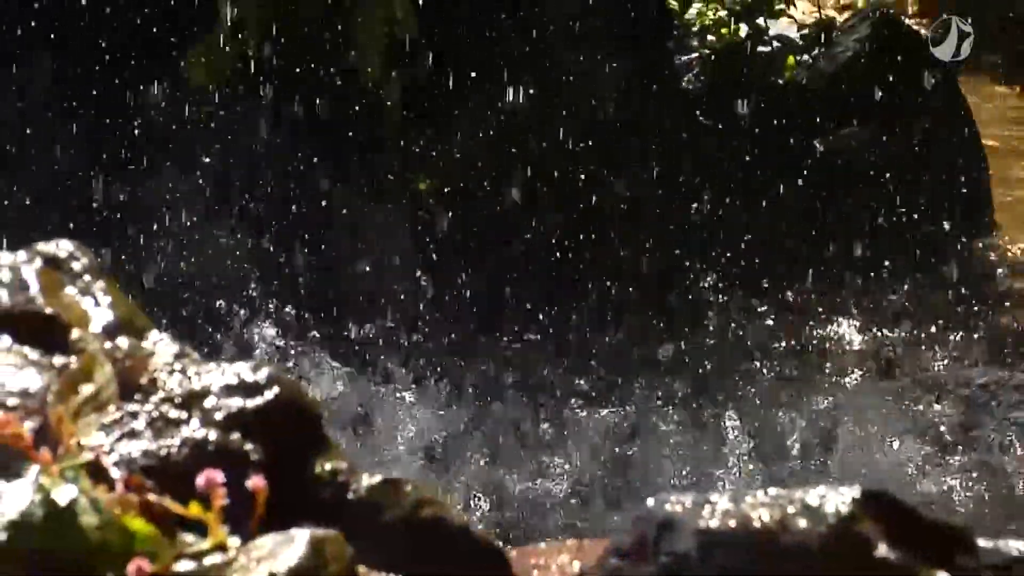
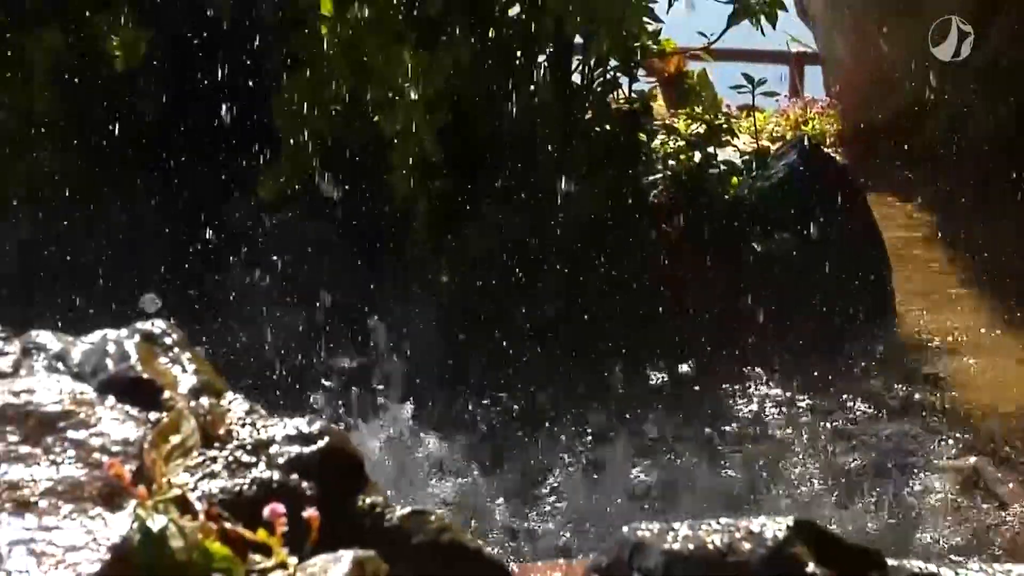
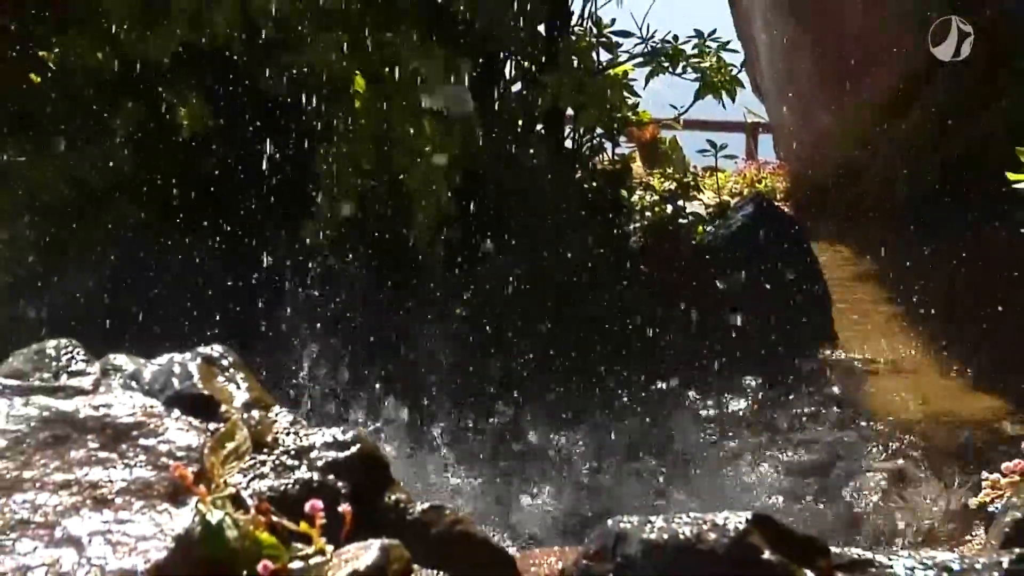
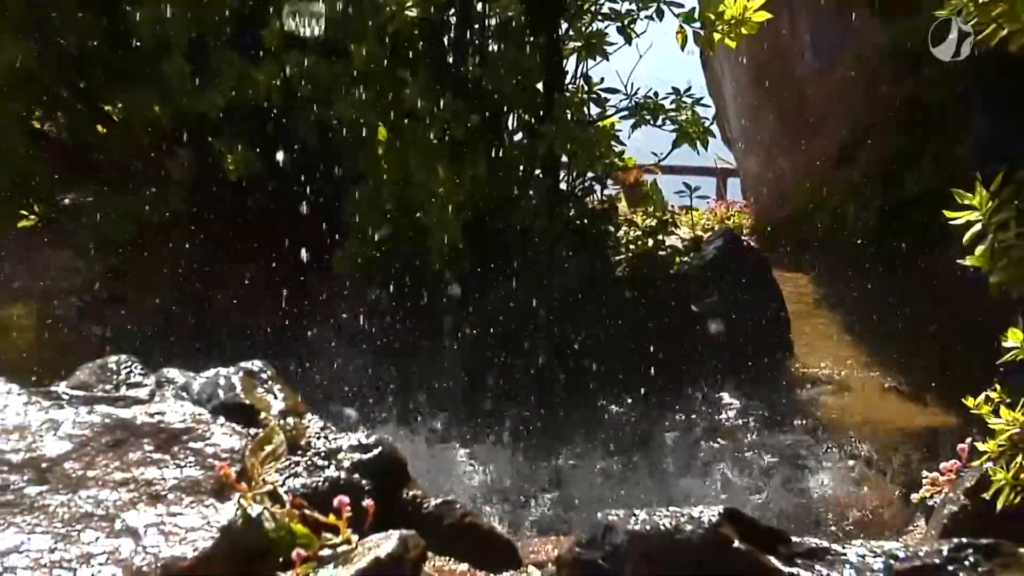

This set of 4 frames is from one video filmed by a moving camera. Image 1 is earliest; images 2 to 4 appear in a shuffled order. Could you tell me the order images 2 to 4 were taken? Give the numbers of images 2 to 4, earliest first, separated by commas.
2, 3, 4
